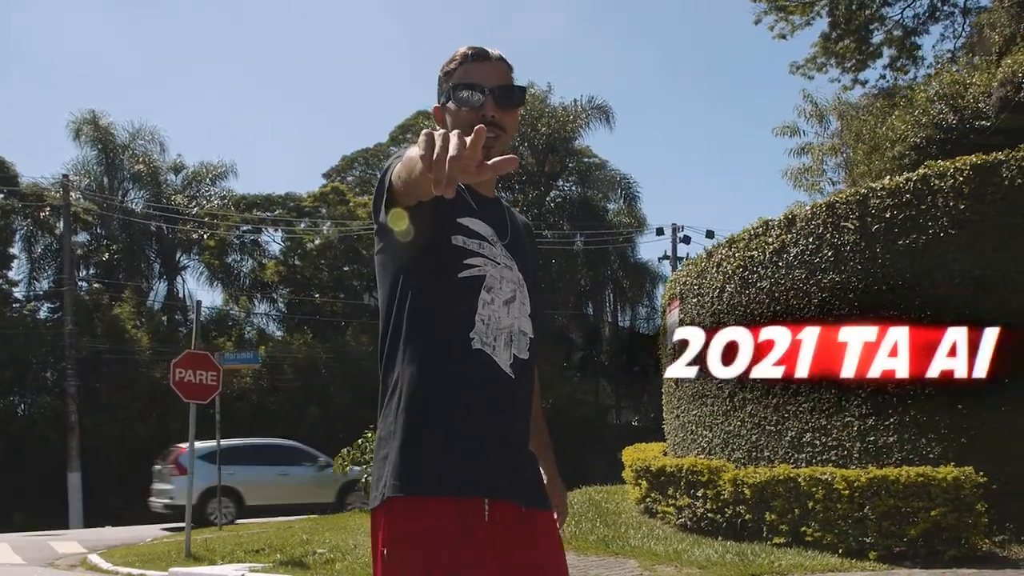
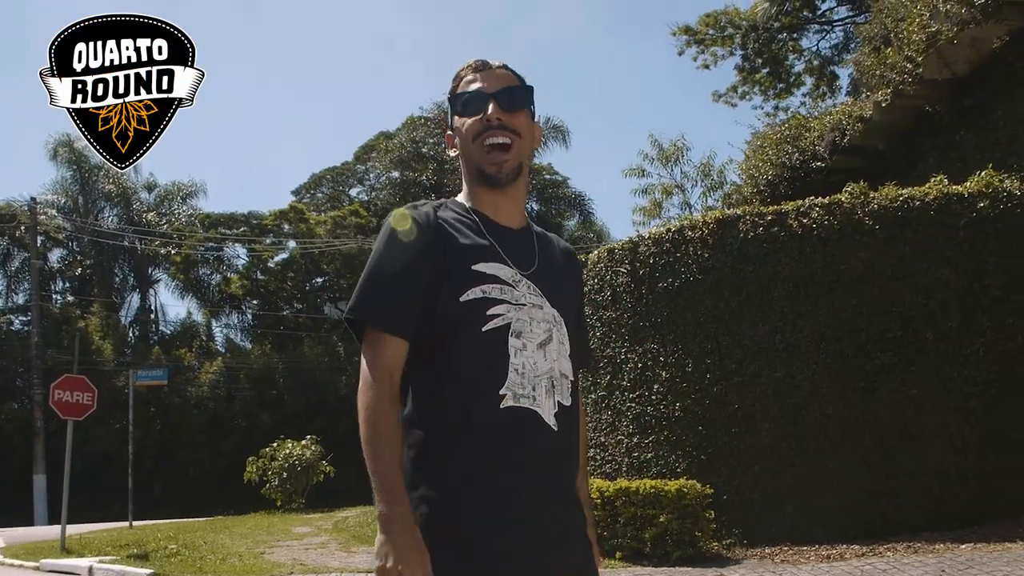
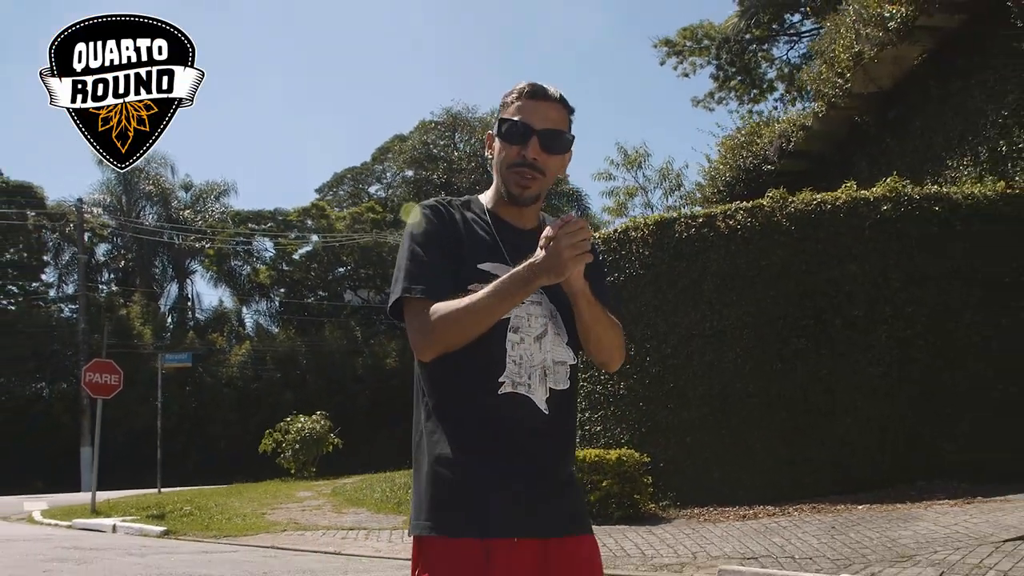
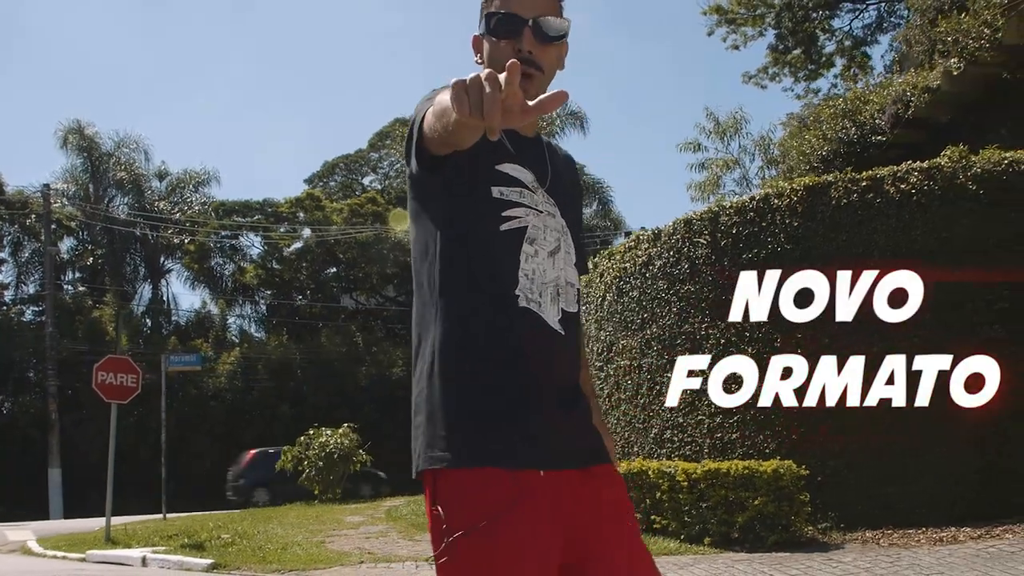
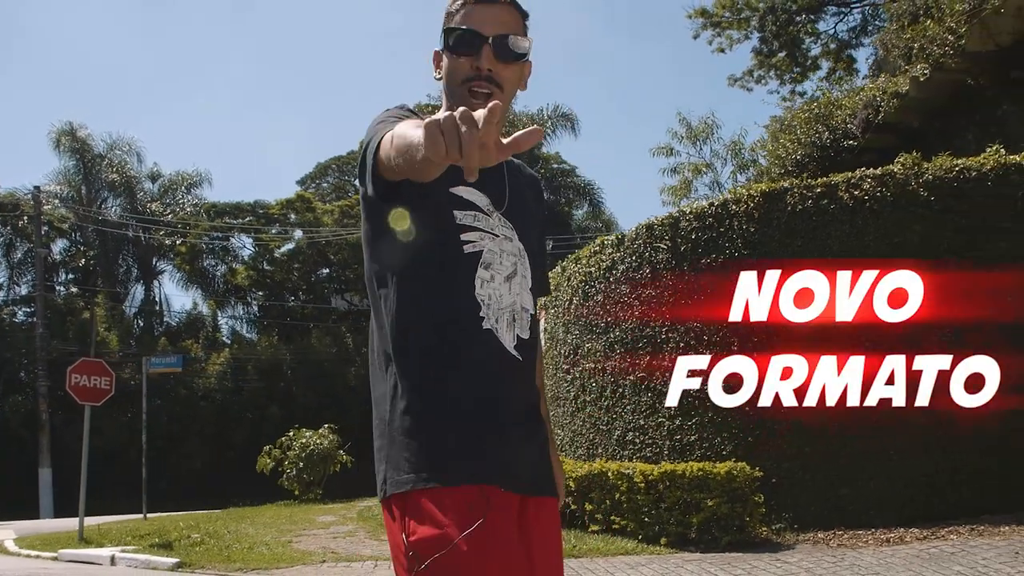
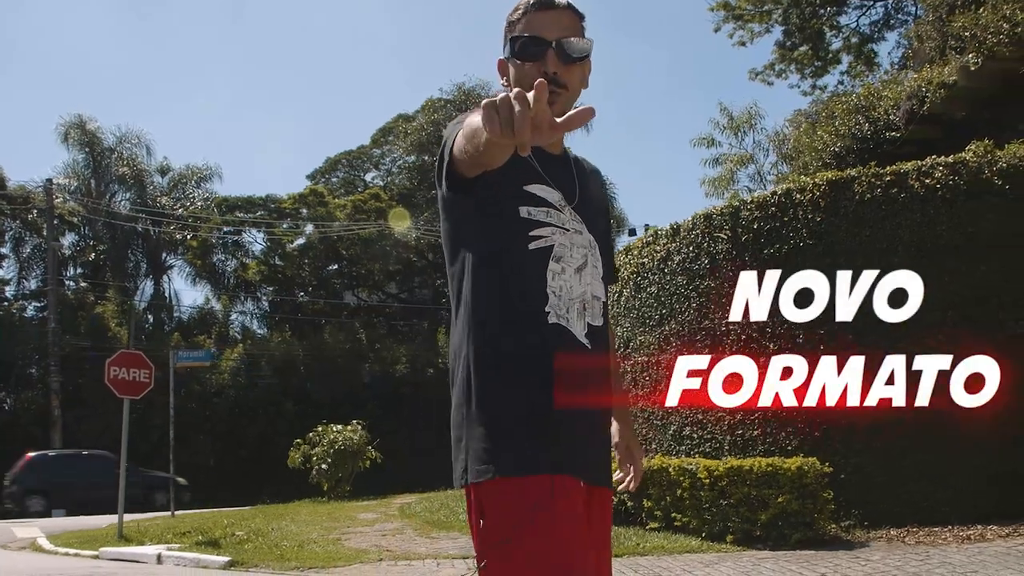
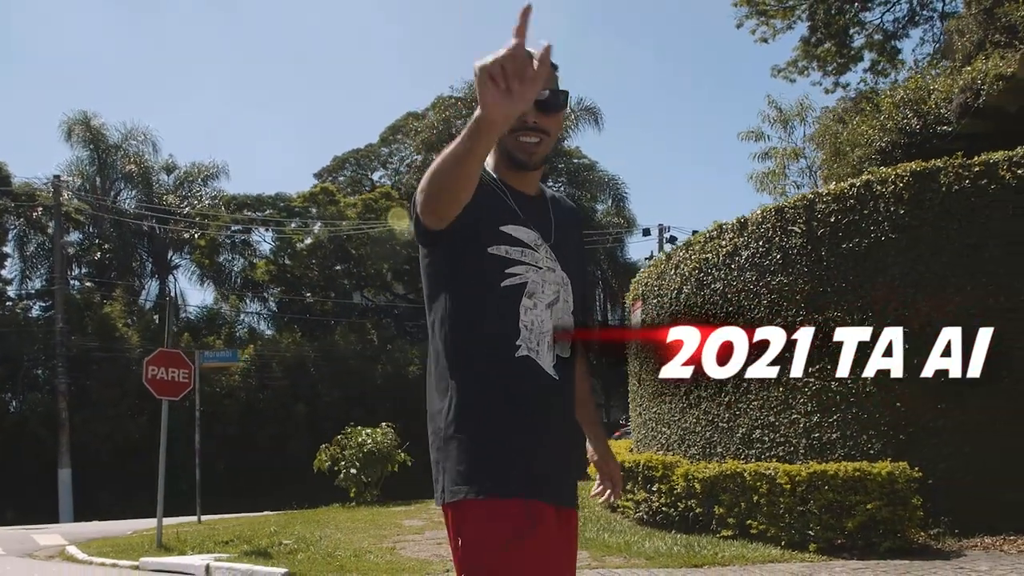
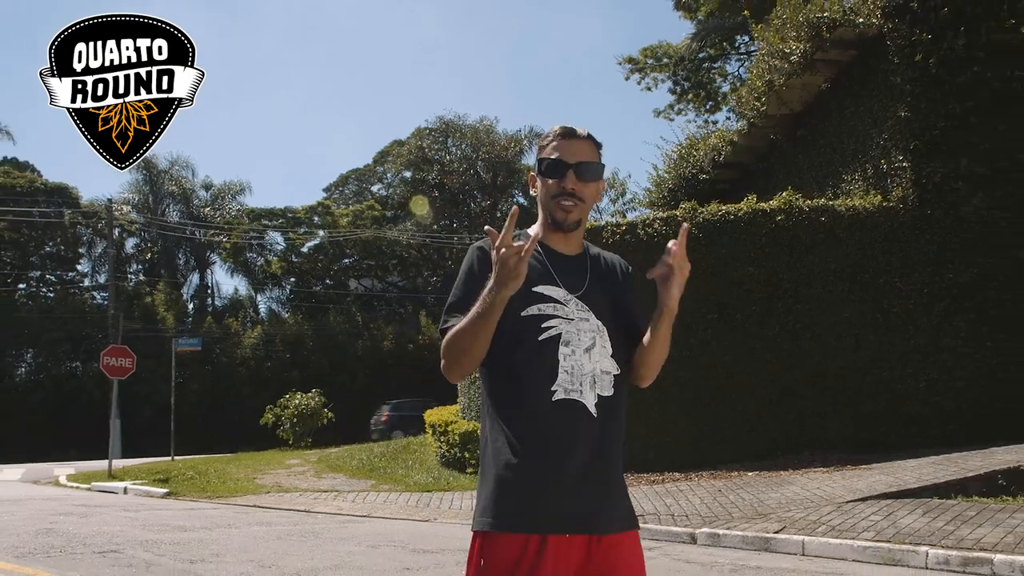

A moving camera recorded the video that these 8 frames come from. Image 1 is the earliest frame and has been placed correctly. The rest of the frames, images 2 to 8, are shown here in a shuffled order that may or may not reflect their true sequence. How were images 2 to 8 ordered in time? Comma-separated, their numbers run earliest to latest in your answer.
7, 6, 4, 5, 2, 3, 8
